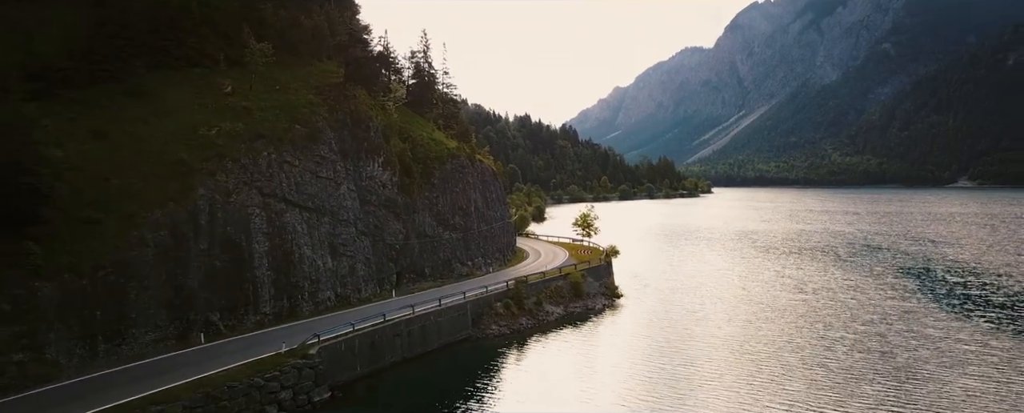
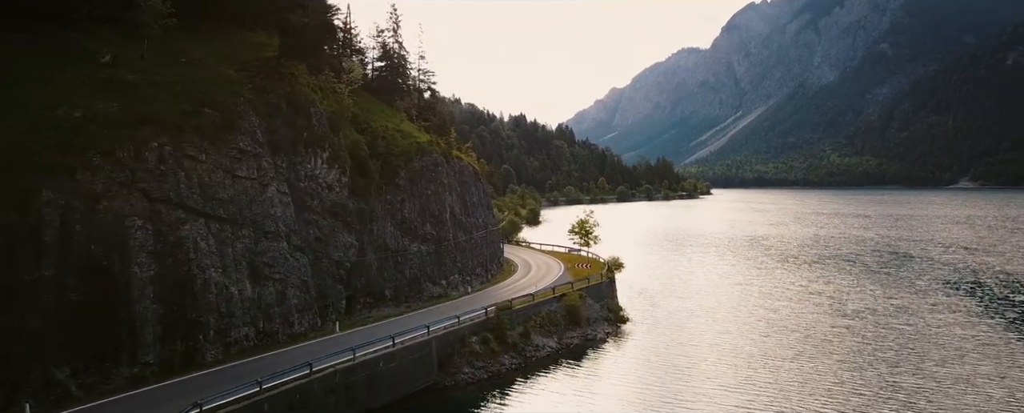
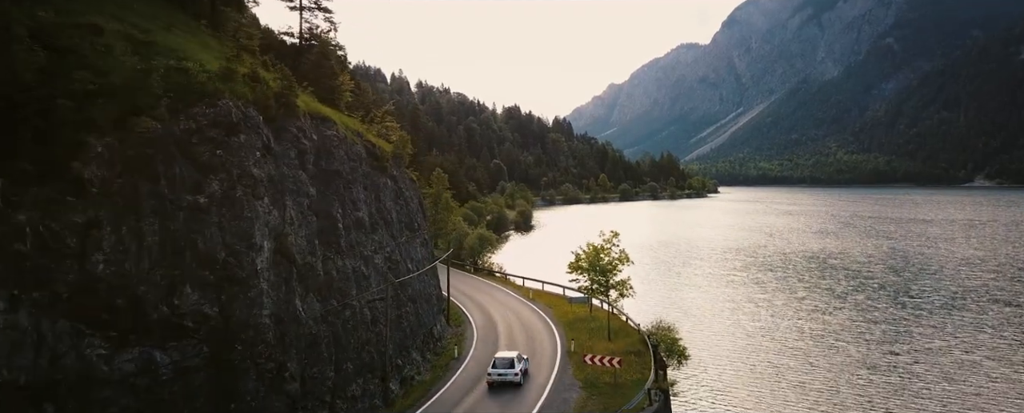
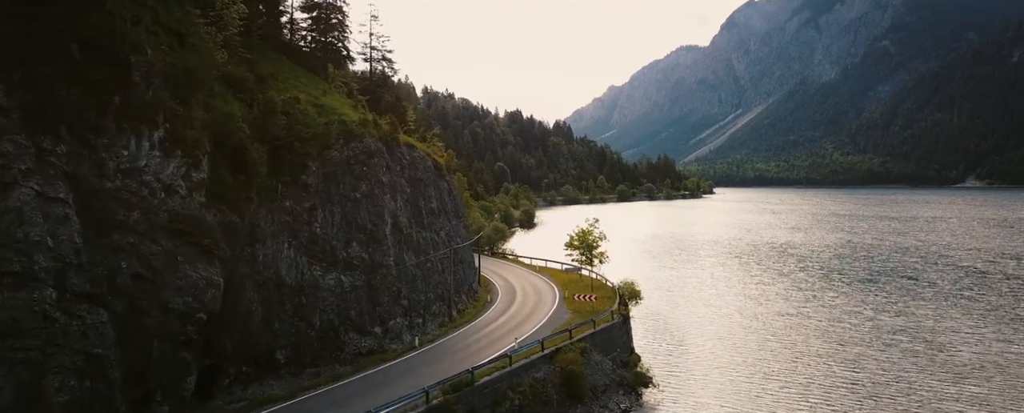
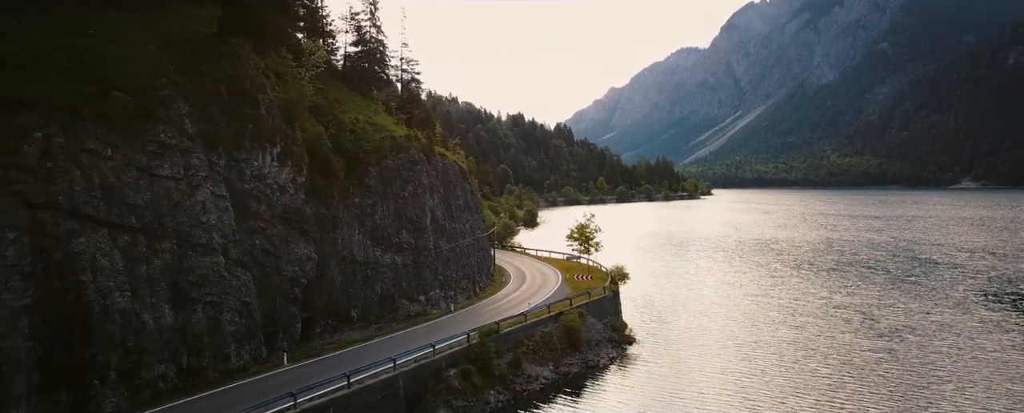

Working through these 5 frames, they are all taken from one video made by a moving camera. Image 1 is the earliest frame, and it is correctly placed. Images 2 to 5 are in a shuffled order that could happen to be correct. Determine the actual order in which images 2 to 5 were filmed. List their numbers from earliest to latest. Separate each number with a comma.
2, 5, 4, 3
